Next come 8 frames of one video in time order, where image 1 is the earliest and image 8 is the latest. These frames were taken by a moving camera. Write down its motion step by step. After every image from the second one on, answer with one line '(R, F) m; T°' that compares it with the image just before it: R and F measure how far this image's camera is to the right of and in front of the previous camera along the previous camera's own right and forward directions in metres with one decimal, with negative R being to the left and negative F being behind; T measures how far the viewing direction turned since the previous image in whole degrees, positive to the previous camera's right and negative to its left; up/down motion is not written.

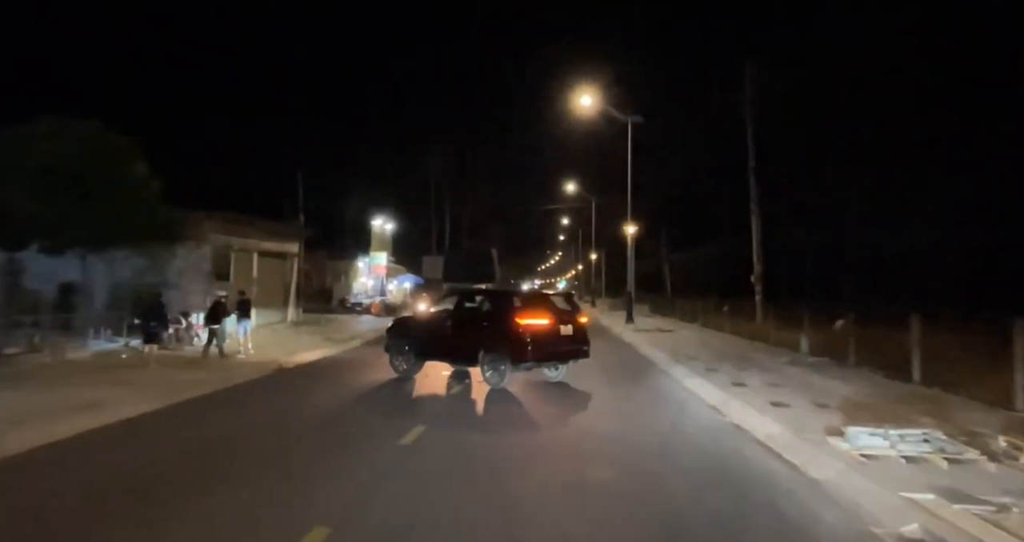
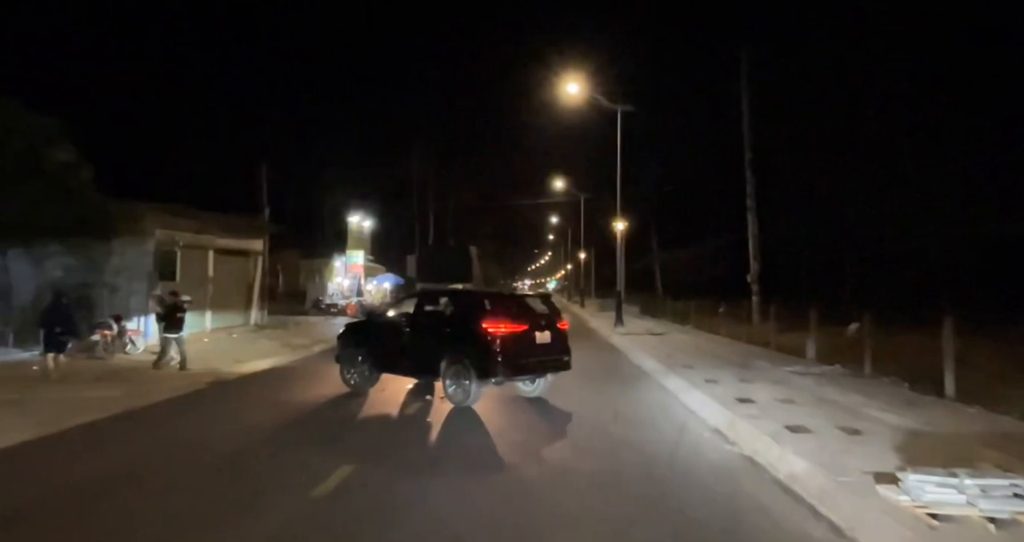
(+0.5, +2.1) m; +1°
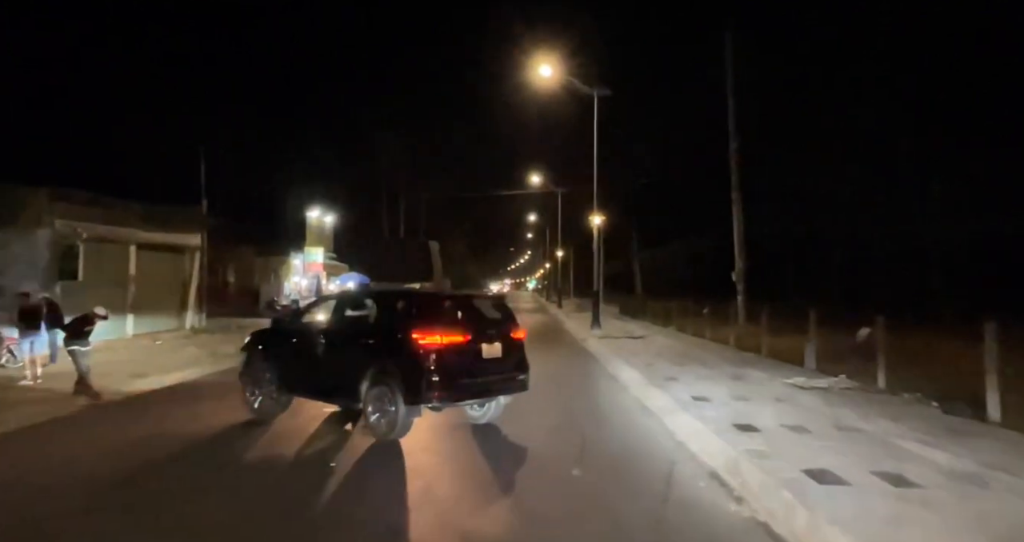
(+0.7, +2.5) m; +2°
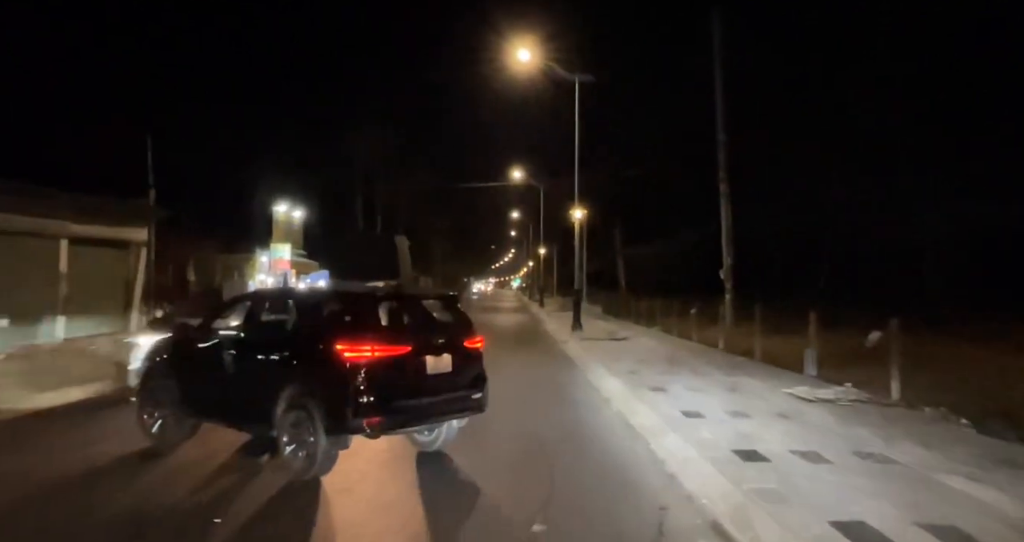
(+0.4, +1.7) m; +2°
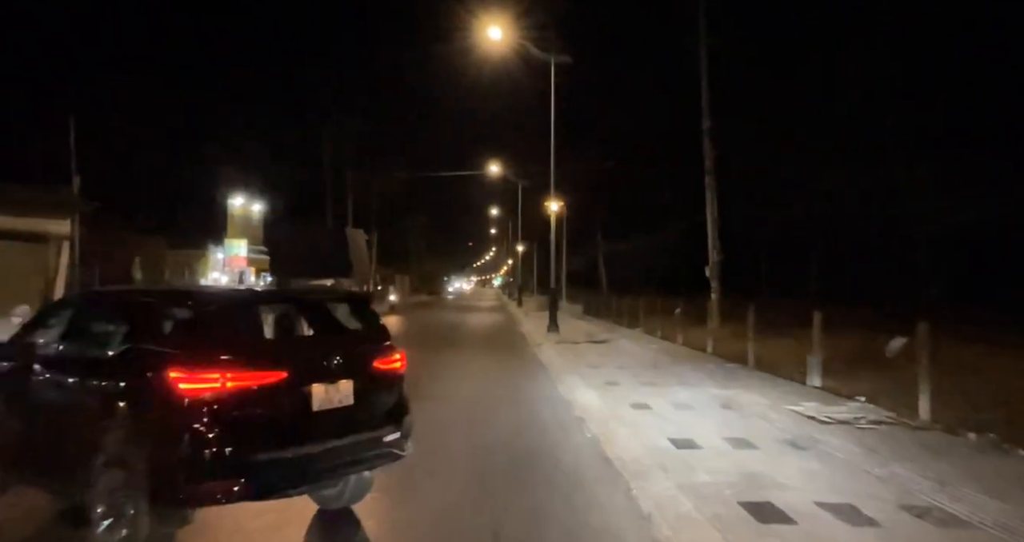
(+0.5, +2.1) m; +2°
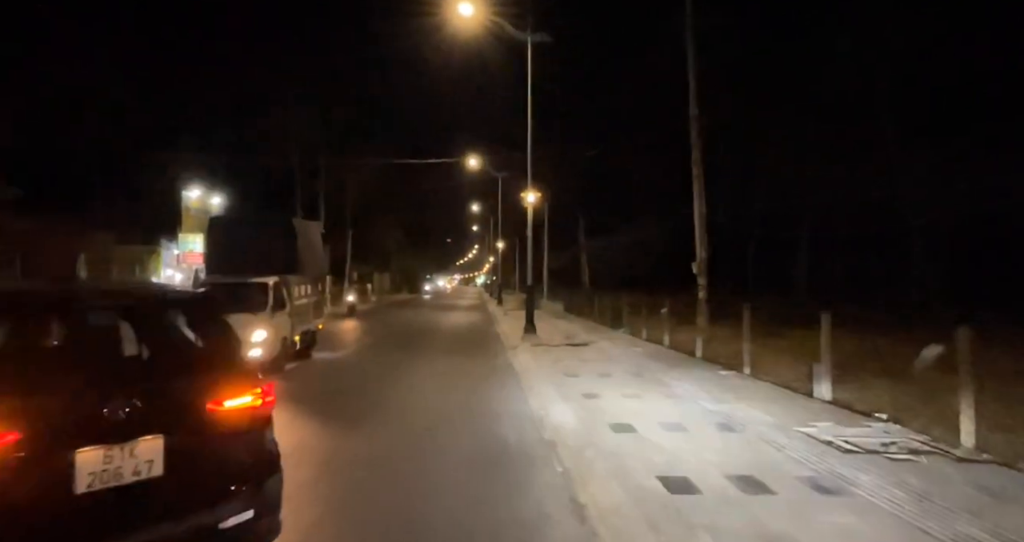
(+0.5, +1.9) m; +2°
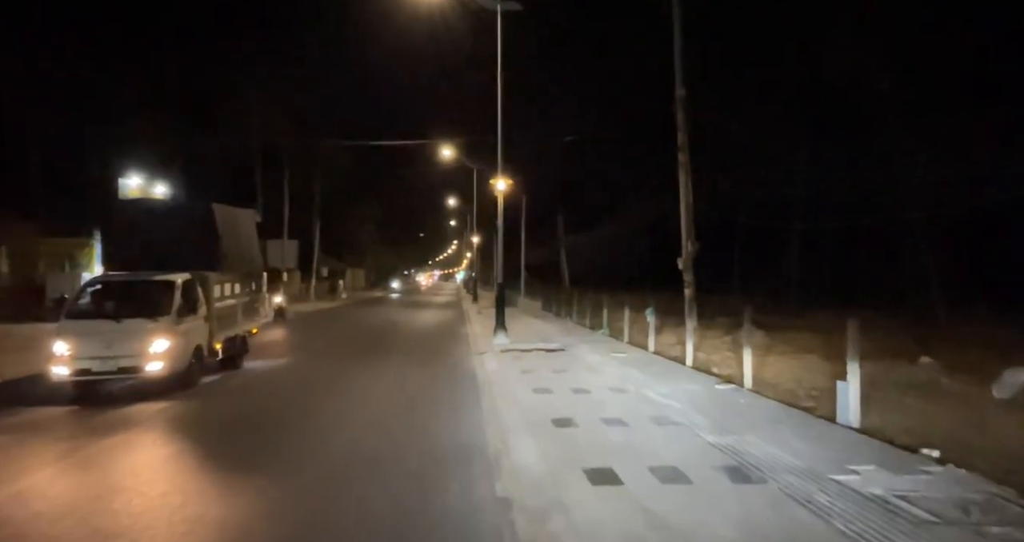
(+0.5, +2.3) m; +2°
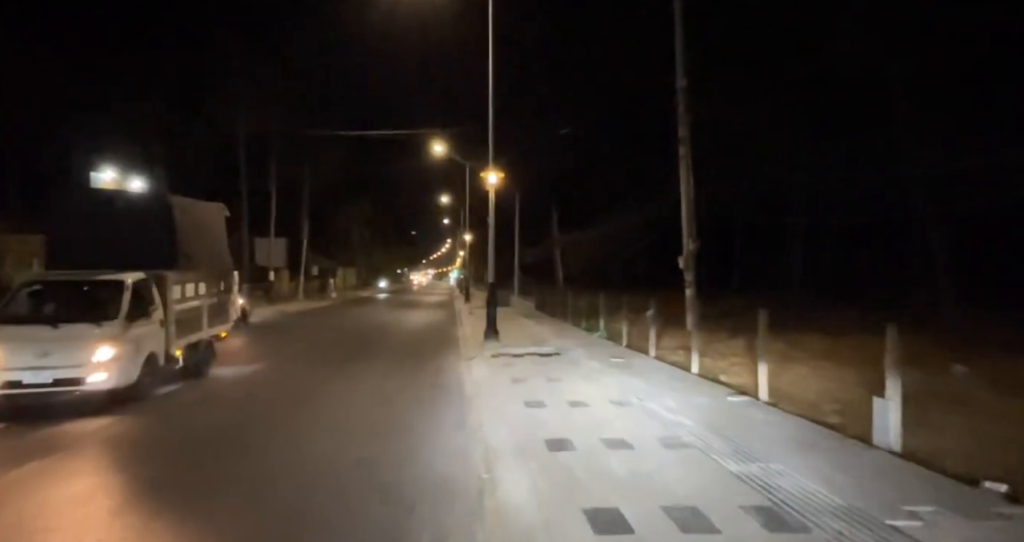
(+0.1, +1.2) m; +1°
